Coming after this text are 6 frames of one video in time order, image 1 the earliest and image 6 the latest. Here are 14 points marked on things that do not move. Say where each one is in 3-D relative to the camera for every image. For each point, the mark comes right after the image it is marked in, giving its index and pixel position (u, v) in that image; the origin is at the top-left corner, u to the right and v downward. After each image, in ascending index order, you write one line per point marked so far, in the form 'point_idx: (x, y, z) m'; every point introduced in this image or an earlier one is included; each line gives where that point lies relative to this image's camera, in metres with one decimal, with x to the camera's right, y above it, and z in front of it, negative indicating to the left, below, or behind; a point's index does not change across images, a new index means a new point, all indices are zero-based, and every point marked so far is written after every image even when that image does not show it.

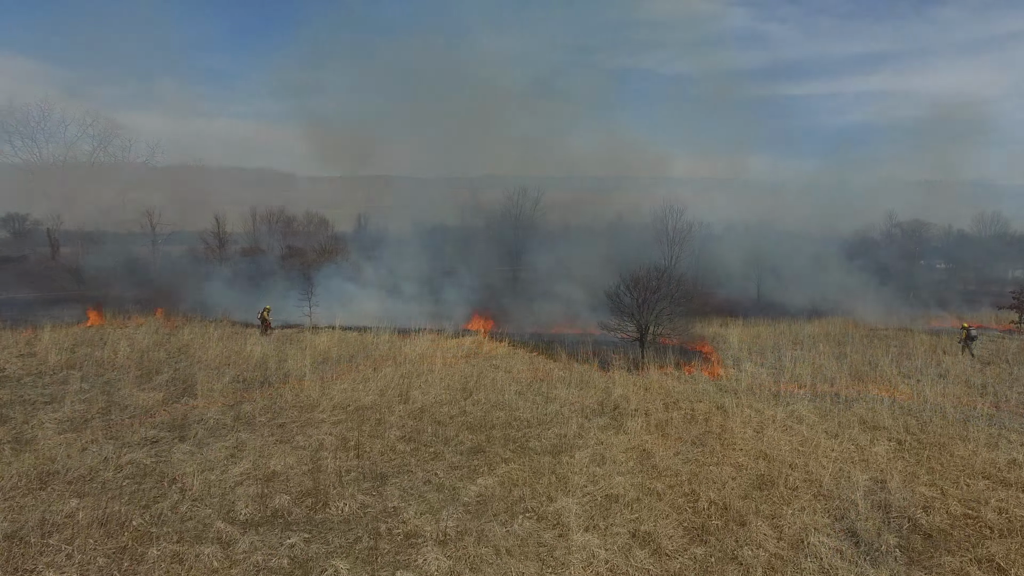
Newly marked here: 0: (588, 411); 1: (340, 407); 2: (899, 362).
0: (+0.8, -1.3, +6.8) m
1: (-1.8, -1.3, +7.0) m
2: (+6.1, -1.2, +10.2) m
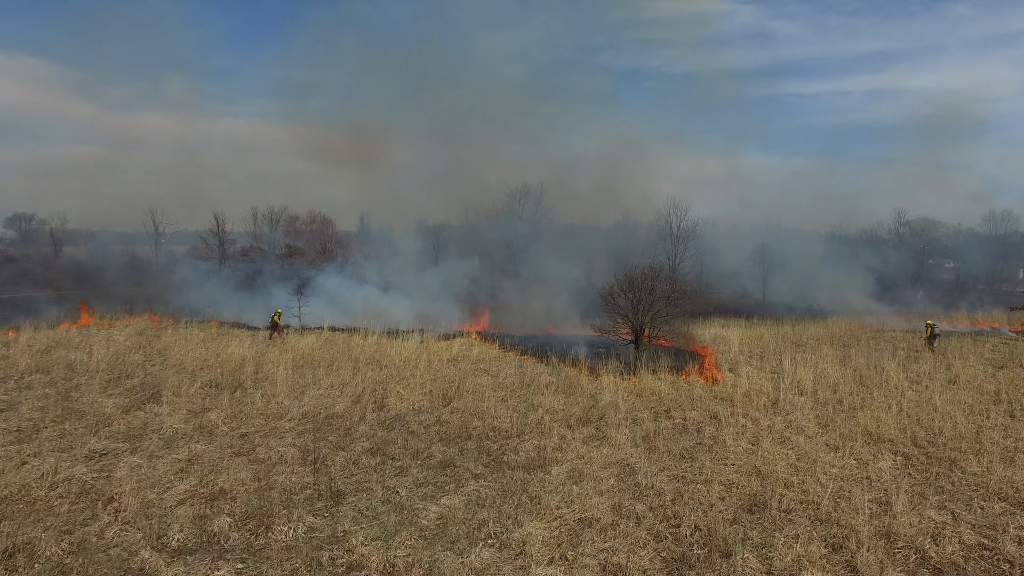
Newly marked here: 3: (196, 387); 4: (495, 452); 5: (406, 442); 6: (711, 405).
0: (+0.6, -1.3, +6.4) m
1: (-2.0, -1.3, +6.6) m
2: (+5.9, -1.2, +9.8) m
3: (-3.8, -1.2, +7.8) m
4: (-0.1, -1.4, +5.5) m
5: (-0.9, -1.4, +5.7) m
6: (+2.2, -1.3, +7.0) m
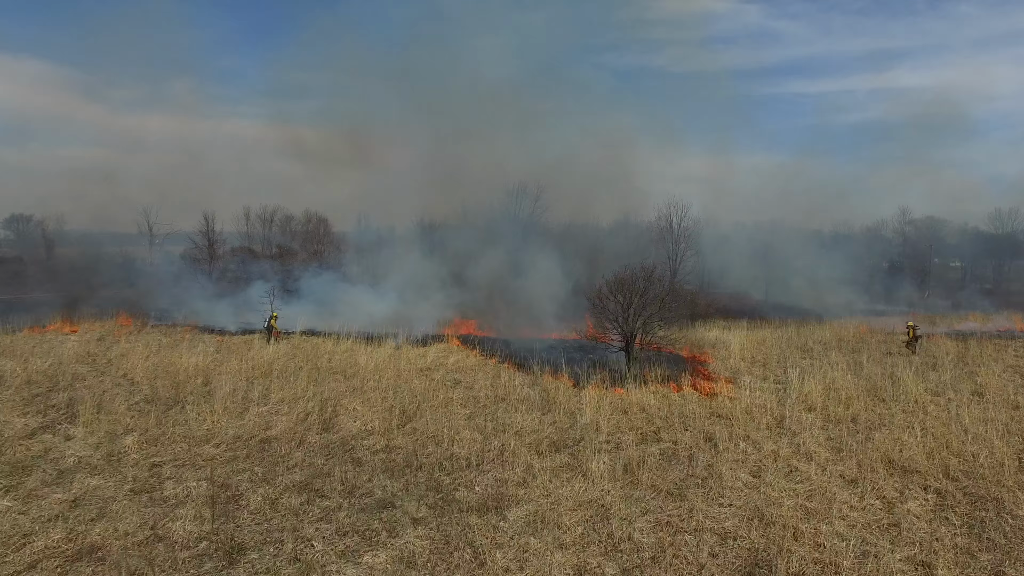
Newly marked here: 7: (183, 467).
0: (+0.3, -1.3, +5.5) m
1: (-2.4, -1.3, +5.7) m
2: (+5.6, -1.2, +8.8) m
3: (-4.1, -1.2, +7.0) m
4: (-0.5, -1.4, +4.6) m
5: (-1.3, -1.4, +4.8) m
6: (+1.8, -1.3, +6.1) m
7: (-2.5, -1.4, +5.0) m
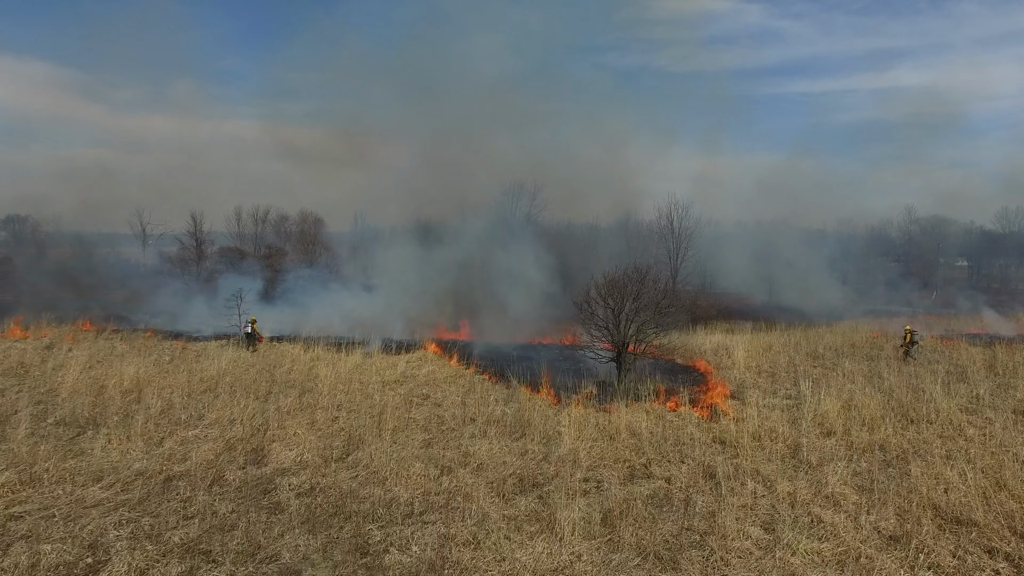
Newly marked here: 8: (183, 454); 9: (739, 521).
0: (0.0, -1.4, +4.5) m
1: (-2.7, -1.4, +4.7) m
2: (+5.3, -1.2, +7.8) m
3: (-4.4, -1.3, +6.0) m
4: (-0.8, -1.5, +3.6) m
5: (-1.6, -1.4, +3.8) m
6: (+1.5, -1.3, +5.1) m
7: (-2.8, -1.4, +4.0) m
8: (-2.7, -1.3, +5.2) m
9: (+1.4, -1.4, +3.9) m
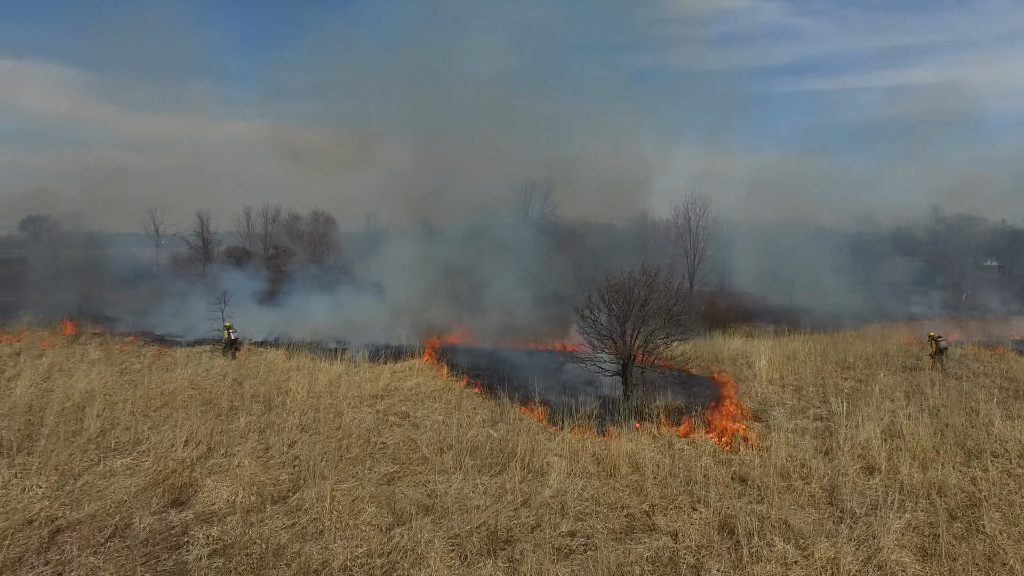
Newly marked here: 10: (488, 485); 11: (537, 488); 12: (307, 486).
0: (-0.2, -1.4, +3.6) m
1: (-2.8, -1.4, +3.9) m
2: (+5.2, -1.3, +6.8) m
3: (-4.6, -1.3, +5.2) m
4: (-1.0, -1.5, +2.7) m
5: (-1.8, -1.5, +3.0) m
6: (+1.4, -1.4, +4.2) m
7: (-3.0, -1.5, +3.2) m
8: (-2.8, -1.4, +4.4) m
9: (+1.2, -1.4, +3.0) m
10: (-0.2, -1.4, +4.5) m
11: (+0.2, -1.4, +4.4) m
12: (-1.4, -1.4, +4.6) m
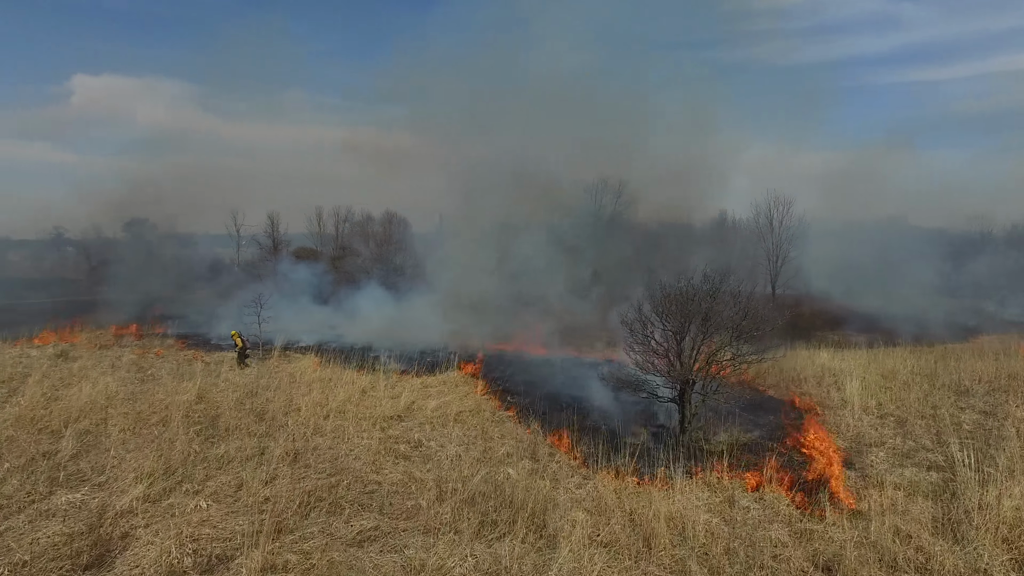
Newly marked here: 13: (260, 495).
0: (-0.3, -1.5, +2.6) m
1: (-2.9, -1.4, +3.1) m
2: (+5.4, -1.4, +5.1) m
3: (-4.4, -1.3, +4.6) m
4: (-1.2, -1.6, +1.8) m
5: (-1.9, -1.5, +2.1) m
6: (+1.3, -1.4, +2.9) m
7: (-3.2, -1.5, +2.4) m
8: (-2.8, -1.4, +3.7) m
9: (+1.0, -1.5, +1.8) m
10: (-0.2, -1.4, +3.5) m
11: (+0.2, -1.4, +3.3) m
12: (-1.4, -1.4, +3.7) m
13: (-1.7, -1.4, +4.4) m
